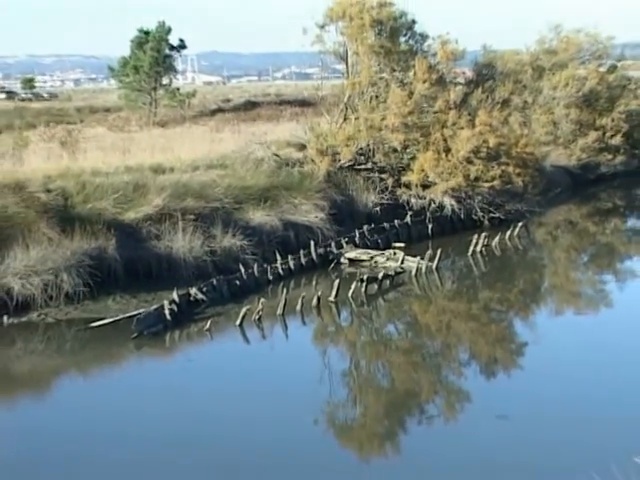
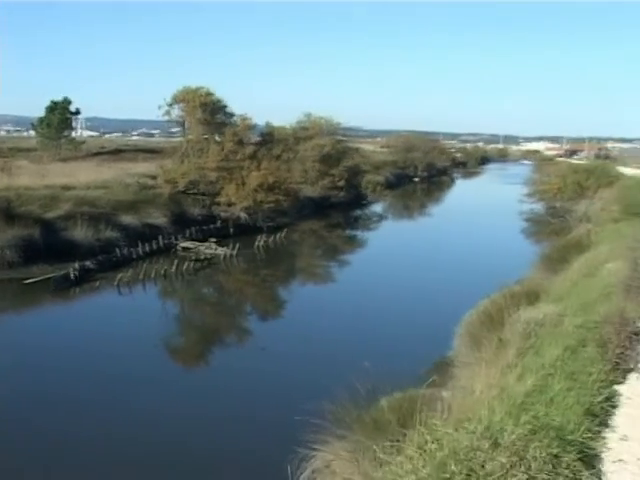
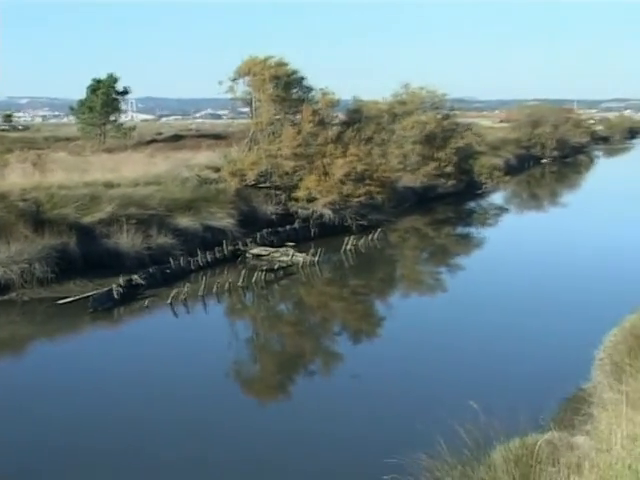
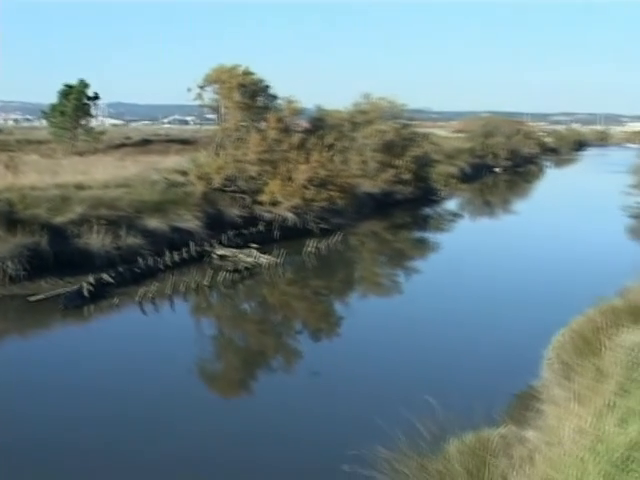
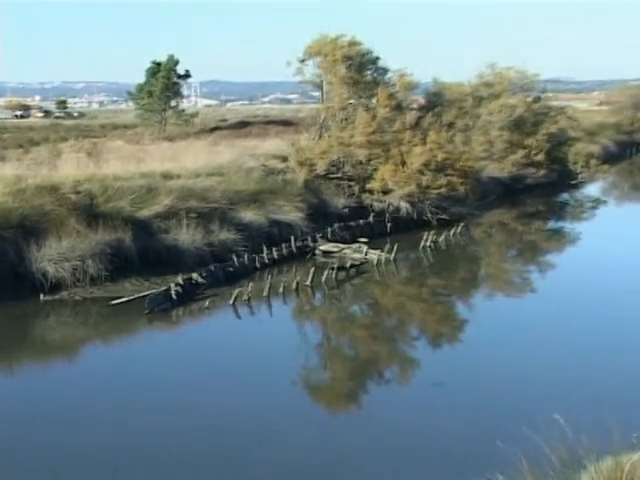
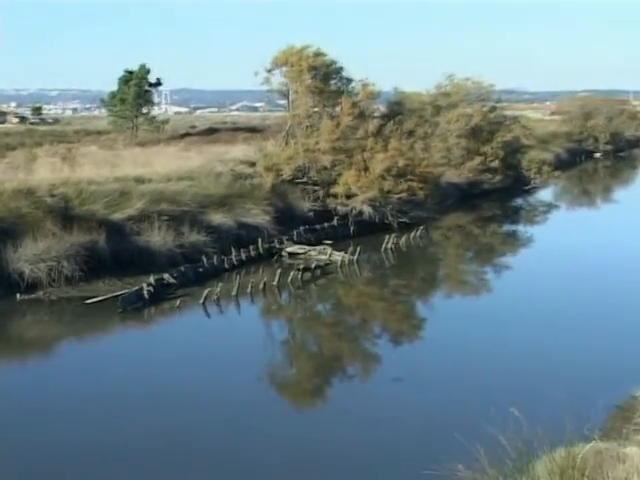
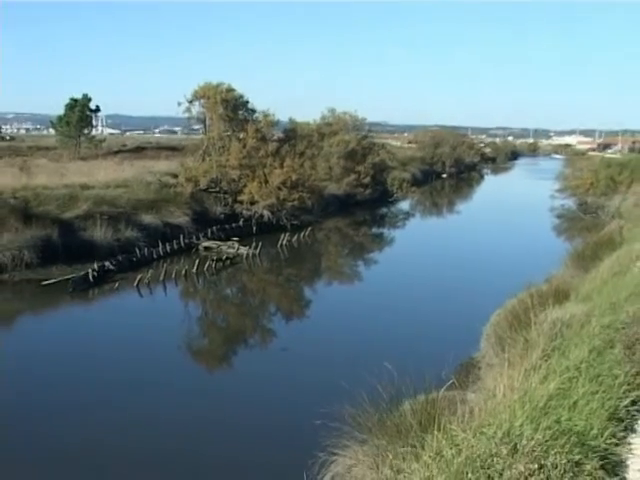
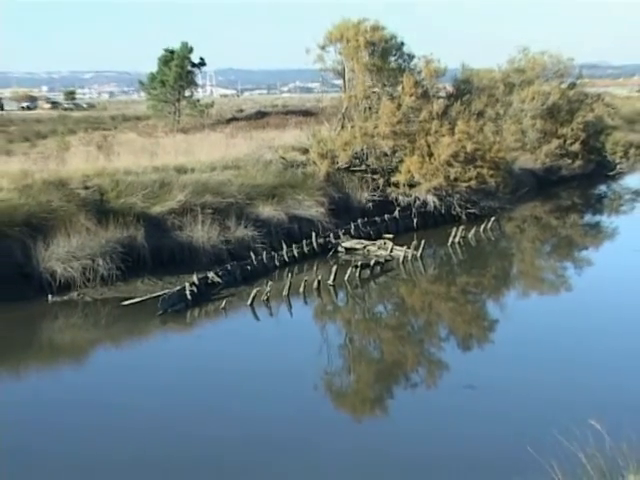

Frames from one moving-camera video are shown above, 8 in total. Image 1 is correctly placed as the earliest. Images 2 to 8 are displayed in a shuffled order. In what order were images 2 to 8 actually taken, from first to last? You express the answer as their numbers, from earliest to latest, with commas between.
8, 5, 6, 3, 4, 7, 2
